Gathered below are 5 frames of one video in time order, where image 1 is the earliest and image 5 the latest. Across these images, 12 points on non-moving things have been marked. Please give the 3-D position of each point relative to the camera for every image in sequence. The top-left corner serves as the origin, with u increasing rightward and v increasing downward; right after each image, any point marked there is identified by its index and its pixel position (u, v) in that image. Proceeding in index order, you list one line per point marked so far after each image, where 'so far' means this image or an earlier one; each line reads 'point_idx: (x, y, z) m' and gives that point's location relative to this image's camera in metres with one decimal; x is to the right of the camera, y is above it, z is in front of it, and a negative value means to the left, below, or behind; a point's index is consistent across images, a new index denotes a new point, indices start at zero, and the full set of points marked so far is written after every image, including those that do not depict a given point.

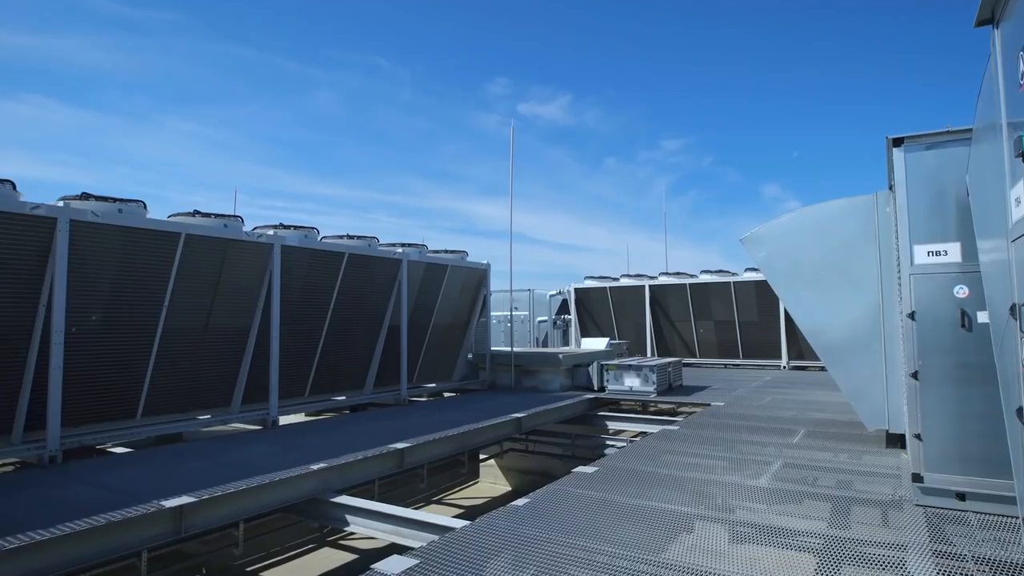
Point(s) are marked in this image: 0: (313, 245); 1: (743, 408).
0: (-2.7, +0.6, +8.3) m
1: (+3.4, -1.8, +9.2) m
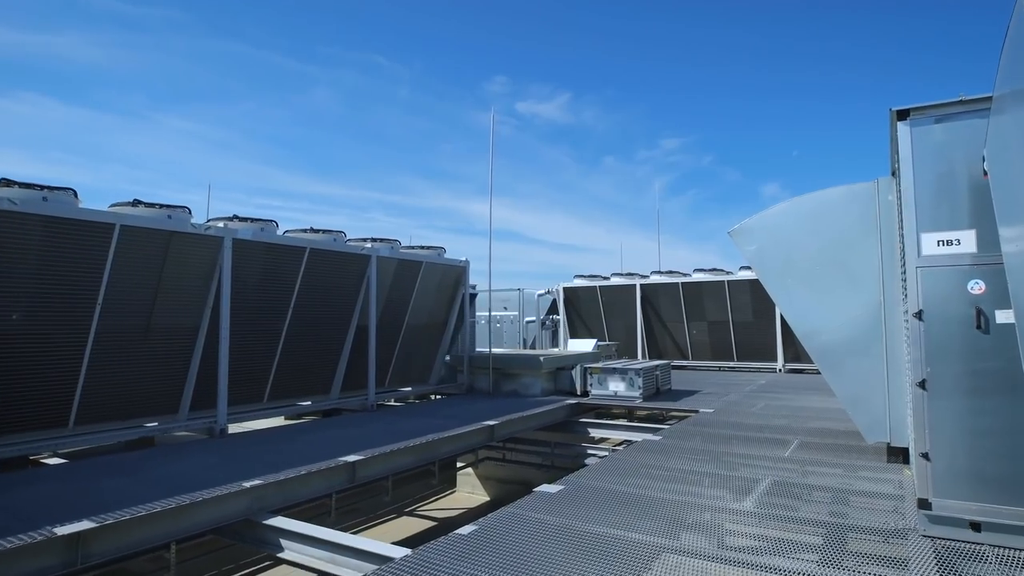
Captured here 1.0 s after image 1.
0: (-3.0, +0.6, +7.7) m
1: (+3.1, -1.8, +8.6) m
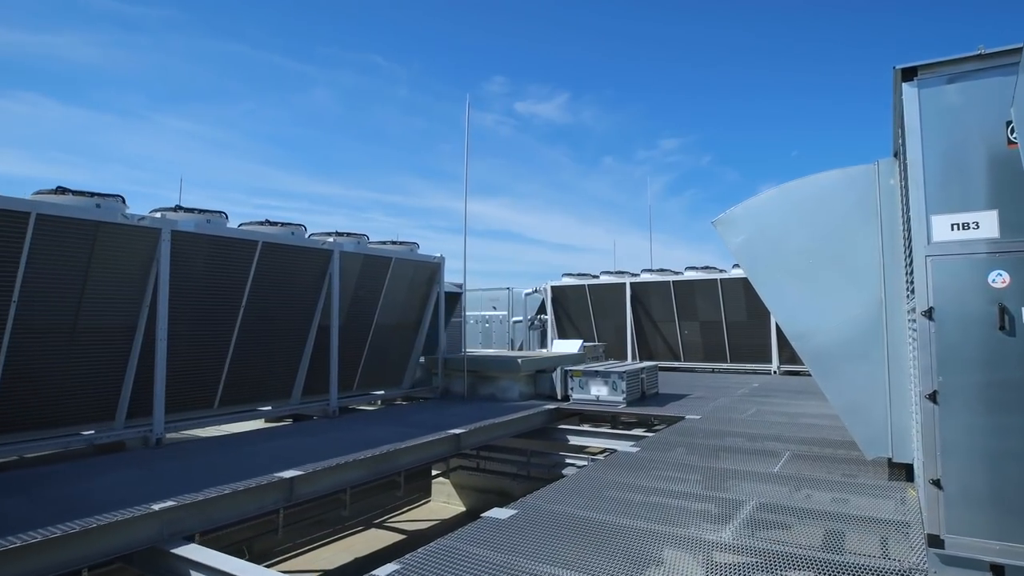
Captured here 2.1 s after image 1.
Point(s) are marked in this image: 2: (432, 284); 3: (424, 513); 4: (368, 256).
0: (-3.4, +0.7, +7.1) m
1: (+2.7, -1.8, +8.0) m
2: (-1.4, +0.1, +10.6) m
3: (-1.5, -3.8, +10.3) m
4: (-2.1, +0.5, +9.1) m
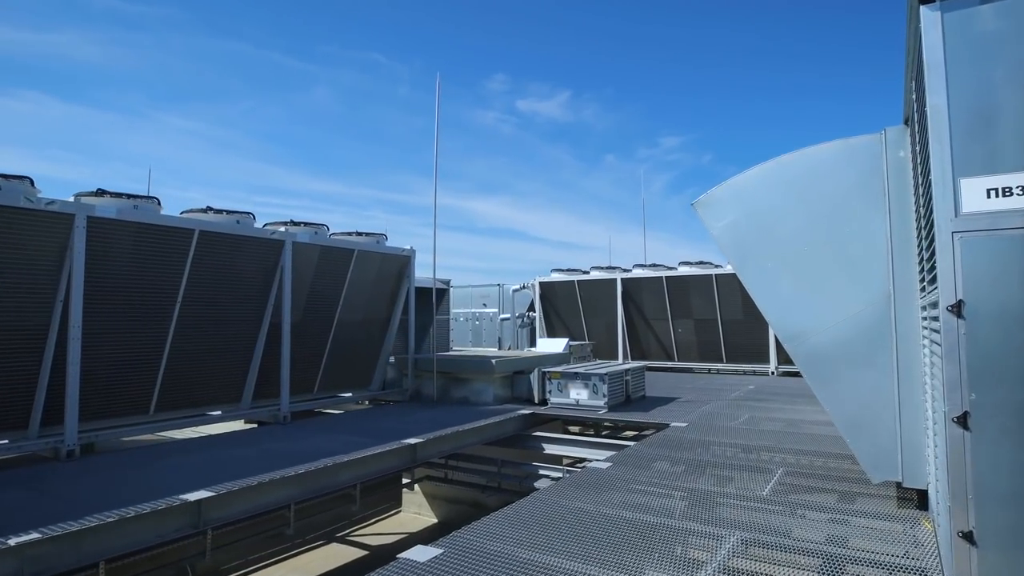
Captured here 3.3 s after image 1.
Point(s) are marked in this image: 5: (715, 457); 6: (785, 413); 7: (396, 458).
0: (-3.8, +0.7, +6.4) m
1: (+2.3, -1.7, +7.2) m
2: (-1.8, +0.2, +9.9) m
3: (-1.9, -3.7, +9.6) m
4: (-2.5, +0.5, +8.4) m
5: (+2.0, -1.7, +6.1) m
6: (+3.7, -1.7, +8.4) m
7: (-1.2, -1.8, +6.5) m
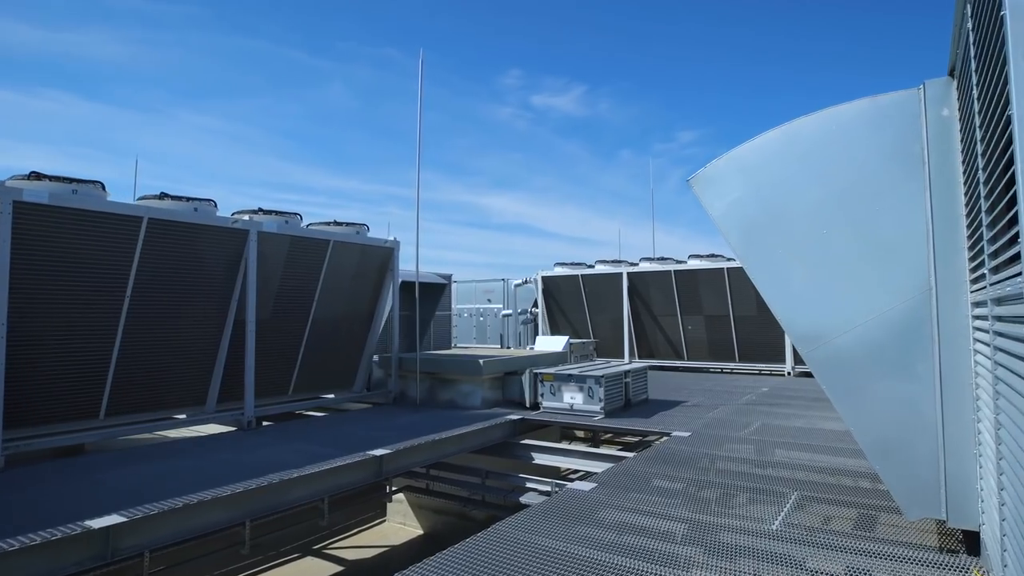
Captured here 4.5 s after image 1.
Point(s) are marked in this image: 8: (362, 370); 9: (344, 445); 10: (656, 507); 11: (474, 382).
0: (-4.0, +0.8, +5.7) m
1: (+2.1, -1.6, +6.5) m
2: (-1.9, +0.2, +9.2) m
3: (-2.0, -3.6, +8.9) m
4: (-2.7, +0.6, +7.7) m
5: (+1.8, -1.6, +5.4) m
6: (+3.6, -1.6, +7.6) m
7: (-1.4, -1.7, +5.9) m
8: (-2.3, -1.2, +9.3) m
9: (-1.7, -1.6, +6.4) m
10: (+1.1, -1.6, +4.6) m
11: (-0.5, -1.3, +8.6) m
